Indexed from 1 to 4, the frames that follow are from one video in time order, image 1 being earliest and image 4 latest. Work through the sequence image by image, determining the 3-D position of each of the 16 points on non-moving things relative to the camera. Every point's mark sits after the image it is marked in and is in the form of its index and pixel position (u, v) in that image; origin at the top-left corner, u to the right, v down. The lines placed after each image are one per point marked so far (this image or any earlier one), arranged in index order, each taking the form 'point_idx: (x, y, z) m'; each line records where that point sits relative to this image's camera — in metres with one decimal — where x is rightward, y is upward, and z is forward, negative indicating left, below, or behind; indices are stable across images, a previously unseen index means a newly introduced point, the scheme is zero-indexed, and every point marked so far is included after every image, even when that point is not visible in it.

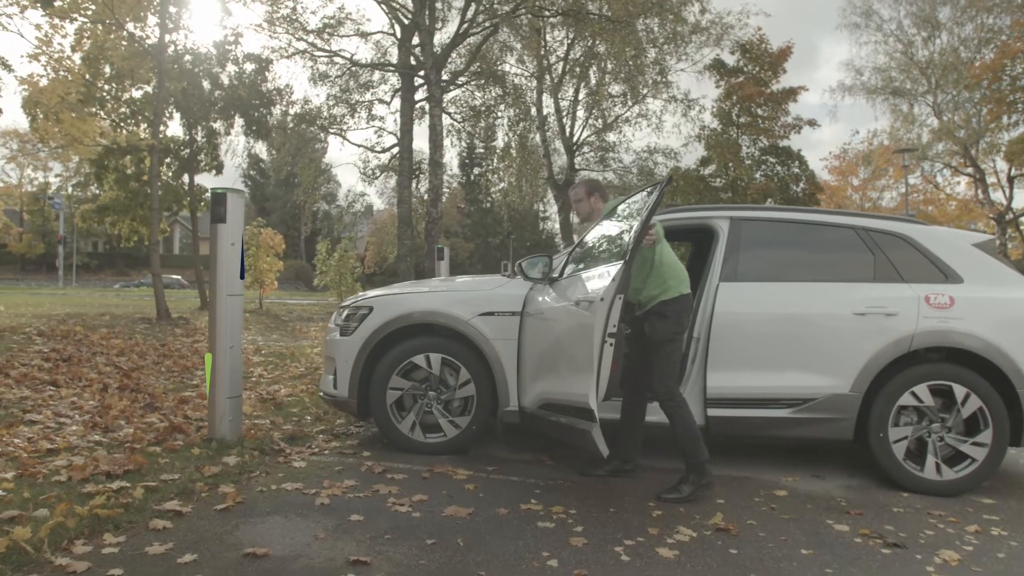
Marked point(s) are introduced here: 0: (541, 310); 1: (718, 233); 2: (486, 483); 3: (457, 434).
0: (+0.4, -0.2, +5.2) m
1: (+1.5, +0.4, +5.4) m
2: (-0.2, -1.2, +4.7) m
3: (-0.4, -1.1, +5.3) m
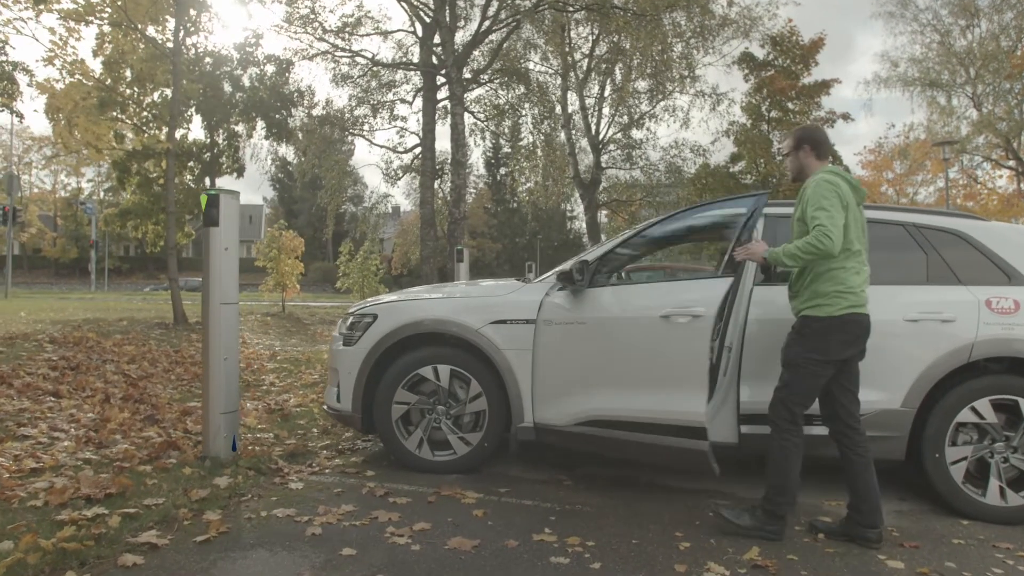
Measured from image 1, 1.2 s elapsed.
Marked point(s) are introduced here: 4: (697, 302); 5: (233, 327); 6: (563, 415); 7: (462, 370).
0: (+0.5, -0.2, +4.8) m
1: (+1.6, +0.4, +5.0) m
2: (-0.1, -1.3, +4.3) m
3: (-0.3, -1.1, +4.9) m
4: (+1.3, -0.1, +4.7) m
5: (-1.8, -0.3, +4.9) m
6: (+0.4, -0.8, +4.8) m
7: (-0.3, -0.6, +4.9) m
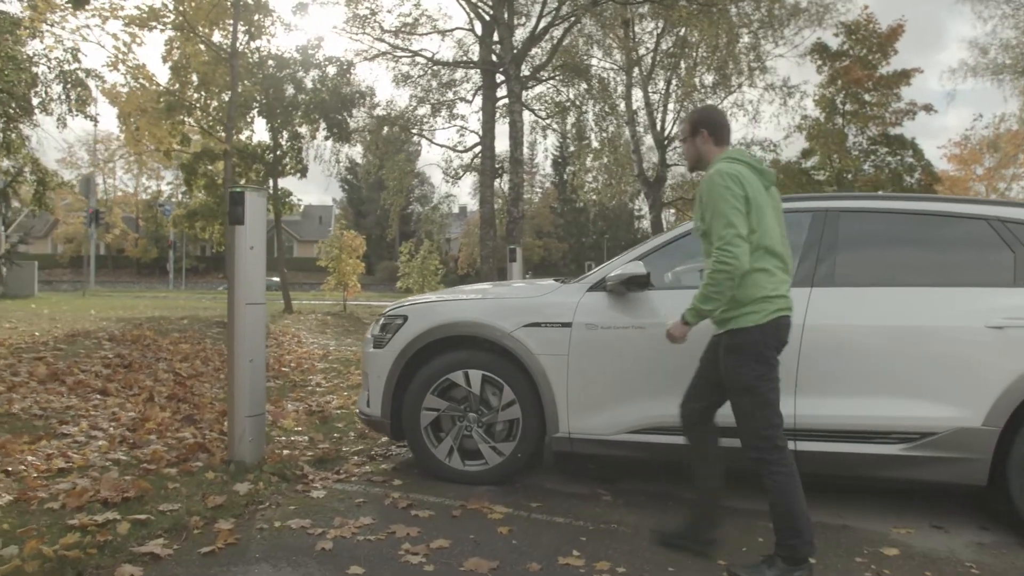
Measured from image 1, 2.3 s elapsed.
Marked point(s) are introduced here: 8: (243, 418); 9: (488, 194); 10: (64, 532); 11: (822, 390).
0: (+0.7, -0.2, +4.4) m
1: (+1.8, +0.4, +4.5) m
2: (+0.1, -1.3, +4.0) m
3: (-0.1, -1.1, +4.6) m
4: (+1.5, -0.1, +4.3) m
5: (-1.6, -0.3, +4.8) m
6: (+0.6, -0.8, +4.5) m
7: (-0.1, -0.6, +4.7) m
8: (-1.7, -0.8, +4.7) m
9: (-0.6, +2.3, +18.3) m
10: (-2.1, -1.2, +3.5) m
11: (+1.7, -0.6, +4.1) m
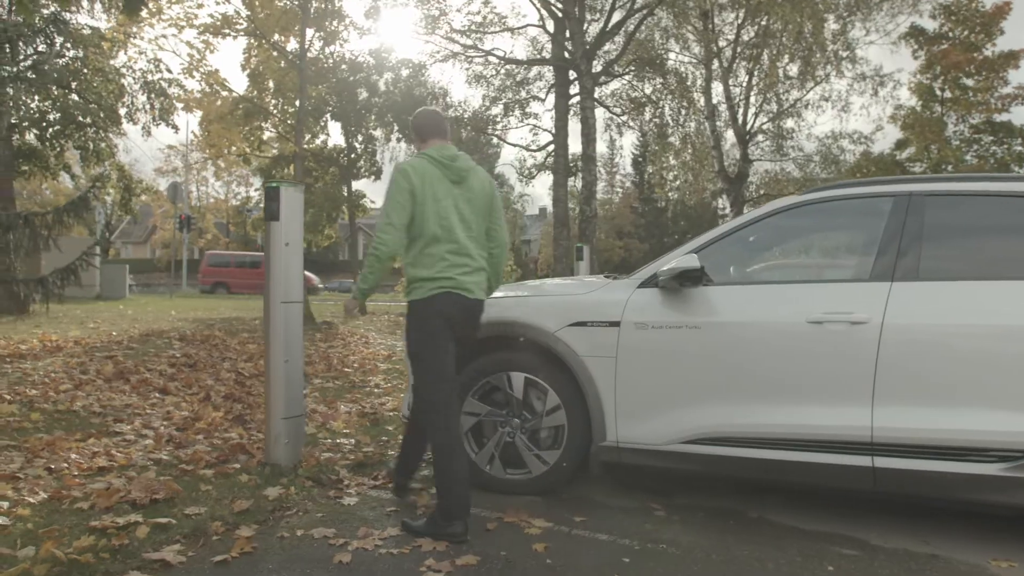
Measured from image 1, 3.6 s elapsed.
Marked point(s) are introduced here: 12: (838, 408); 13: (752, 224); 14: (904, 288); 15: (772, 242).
0: (+1.0, -0.2, +4.0) m
1: (+2.0, +0.4, +4.0) m
2: (+0.3, -1.2, +3.6) m
3: (+0.2, -1.1, +4.3) m
4: (+1.7, -0.1, +3.8) m
5: (-1.3, -0.2, +4.6) m
6: (+0.8, -0.8, +4.1) m
7: (+0.1, -0.5, +4.4) m
8: (-1.4, -0.8, +4.6) m
9: (+1.2, +2.3, +17.9) m
10: (-2.0, -1.1, +3.4) m
11: (+1.9, -0.5, +3.6) m
12: (+1.7, -0.6, +3.7) m
13: (+1.4, +0.4, +4.2) m
14: (+2.0, 0.0, +3.8) m
15: (+1.5, +0.3, +4.2) m
